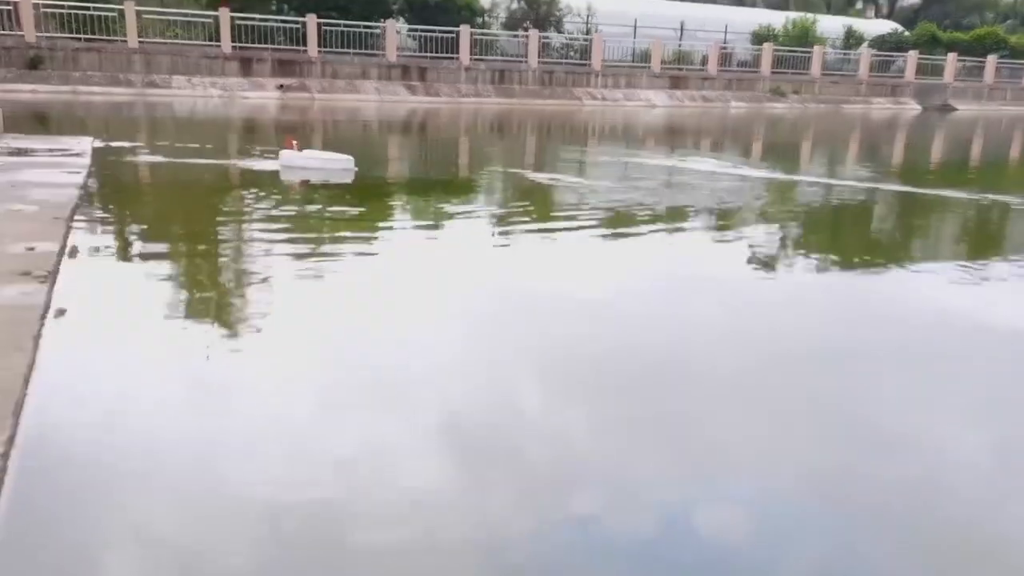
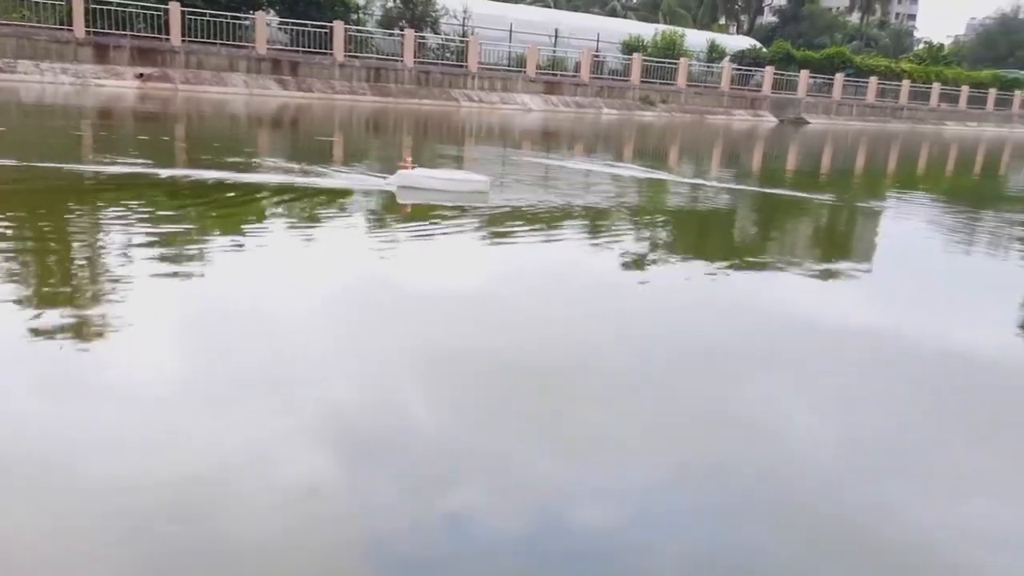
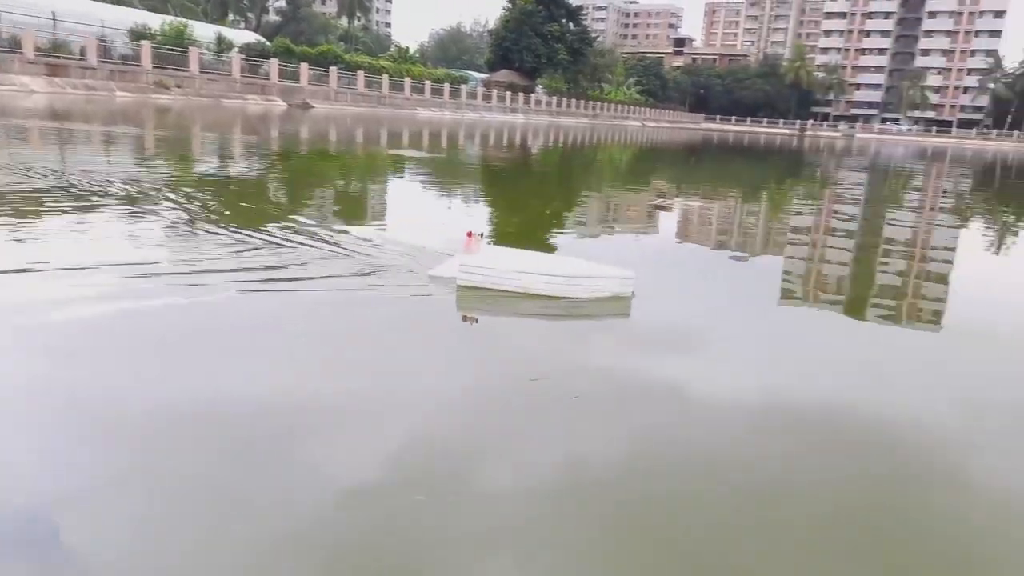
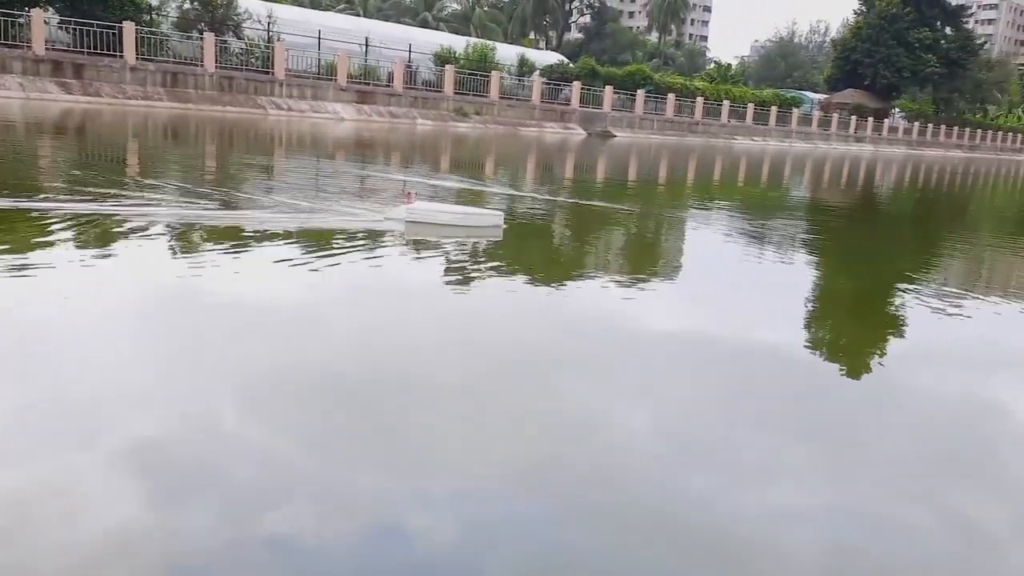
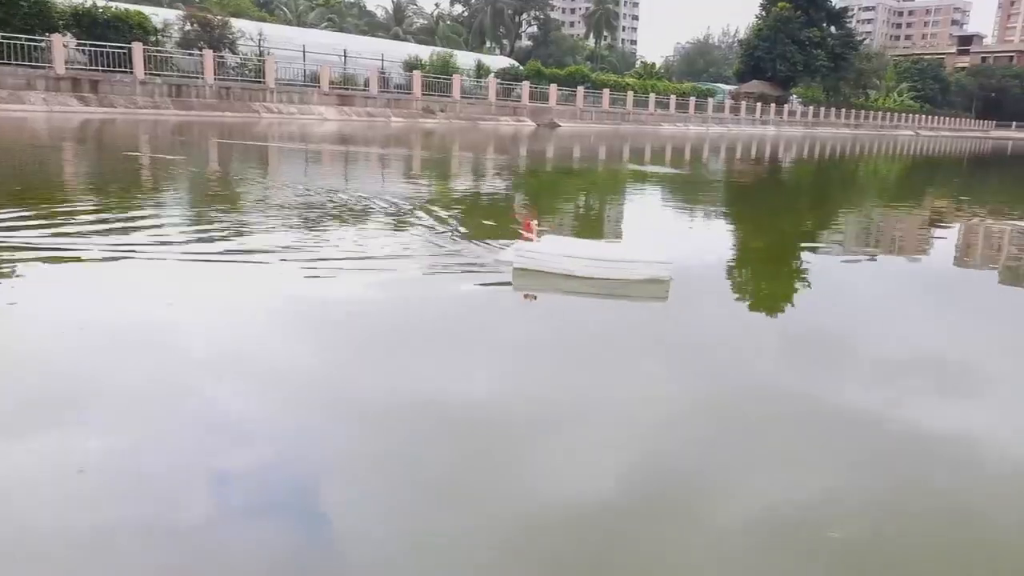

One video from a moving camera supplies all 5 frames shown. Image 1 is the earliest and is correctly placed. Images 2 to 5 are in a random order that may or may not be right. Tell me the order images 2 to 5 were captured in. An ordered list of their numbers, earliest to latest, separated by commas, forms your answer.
2, 4, 5, 3
